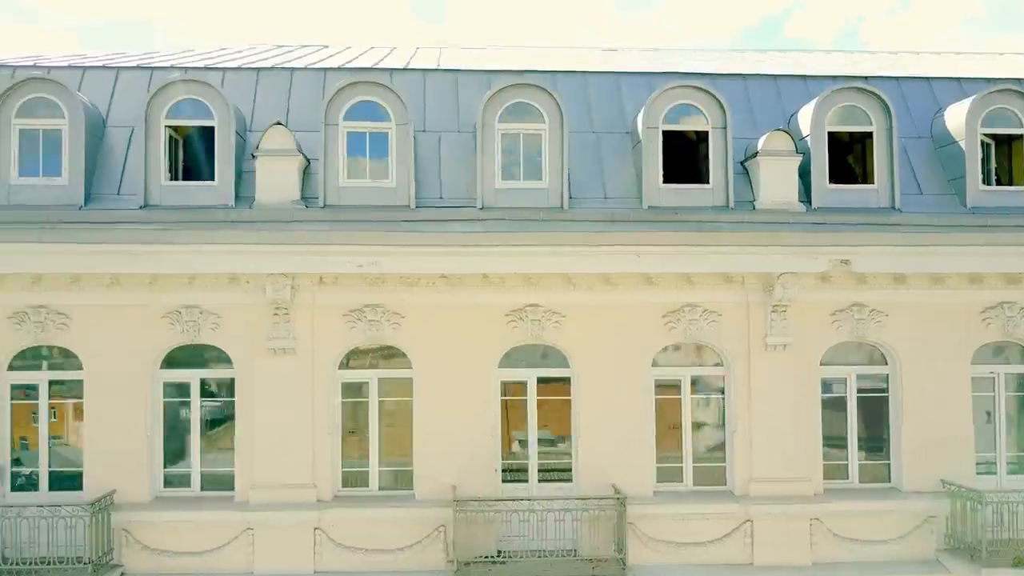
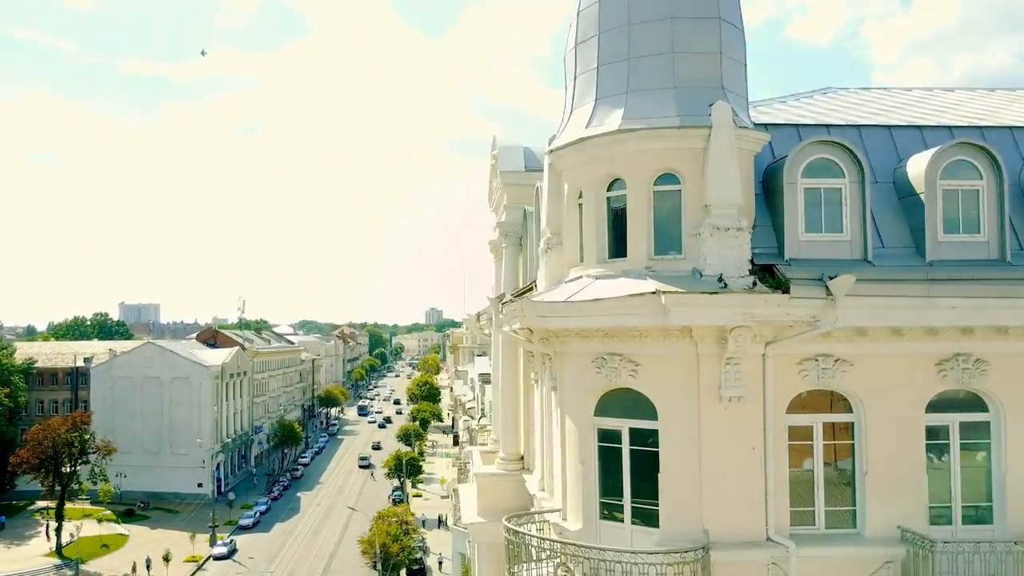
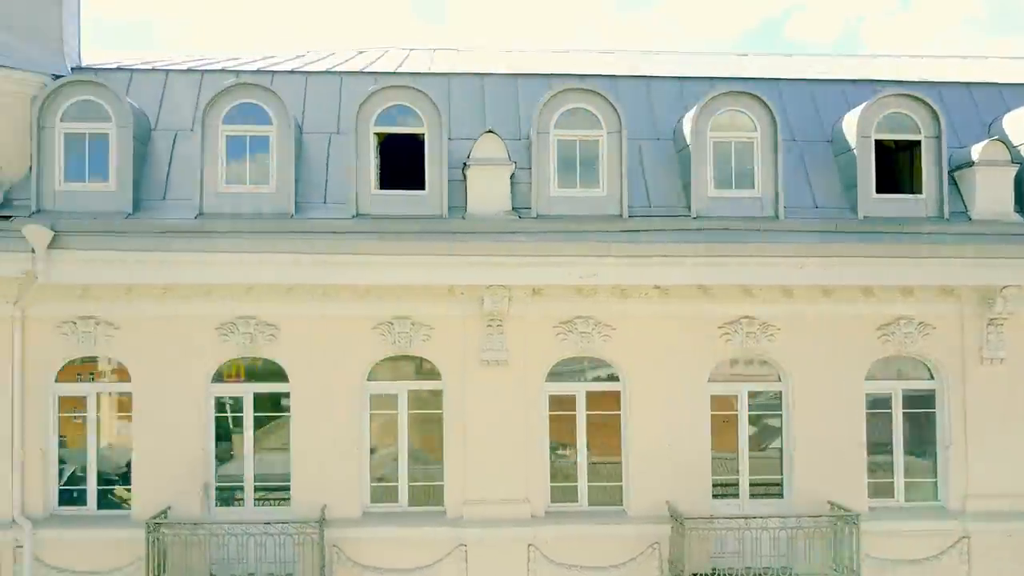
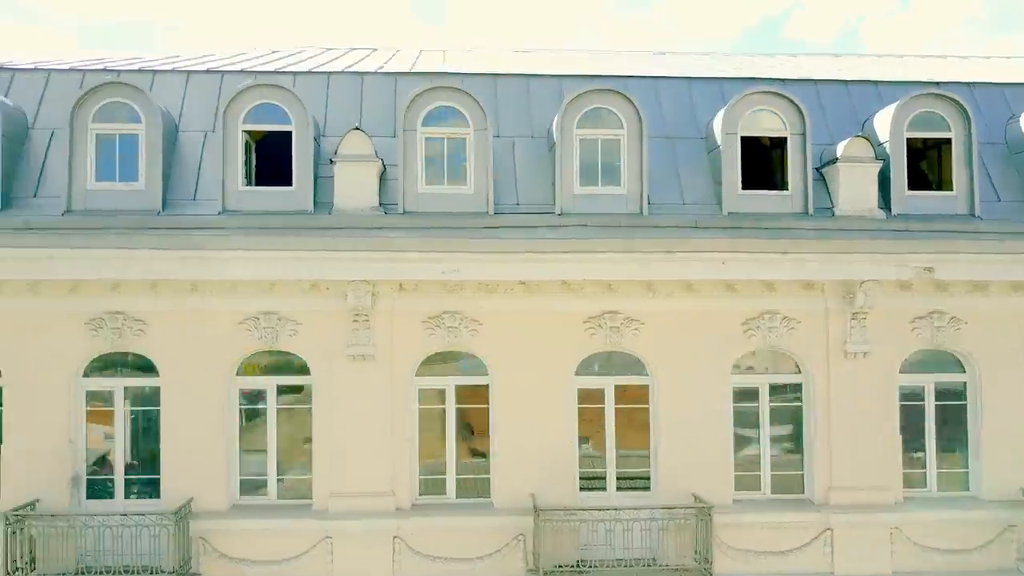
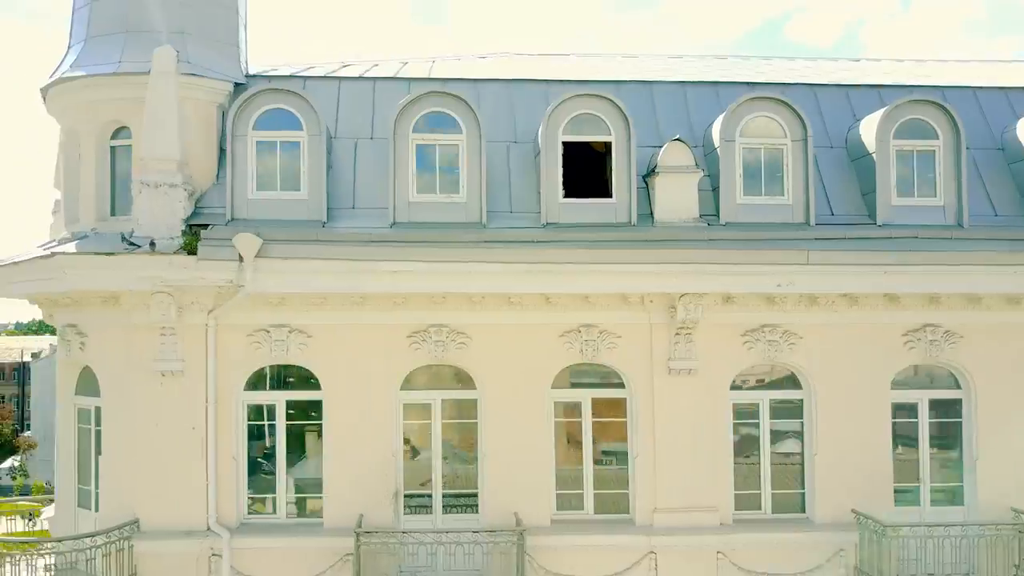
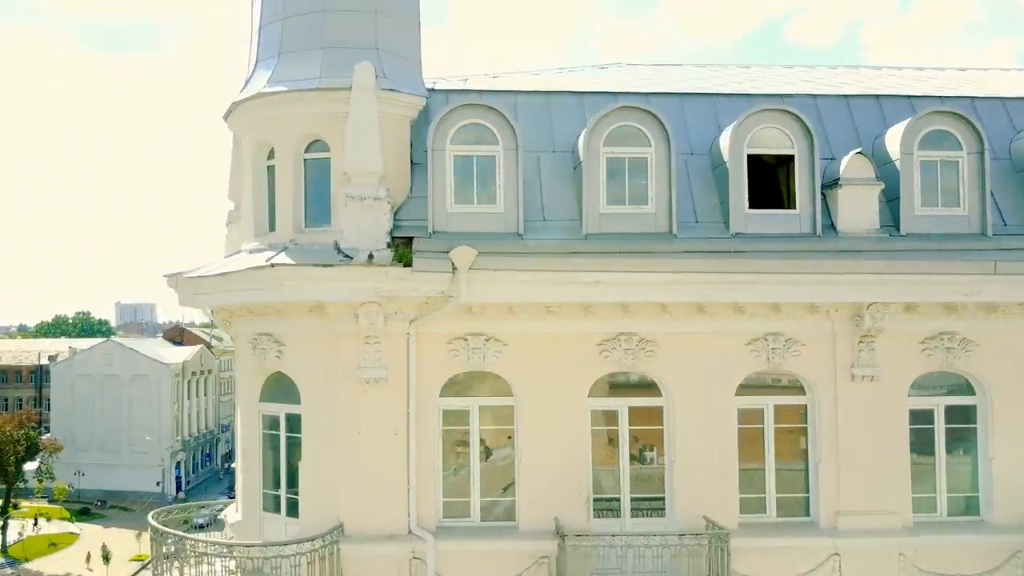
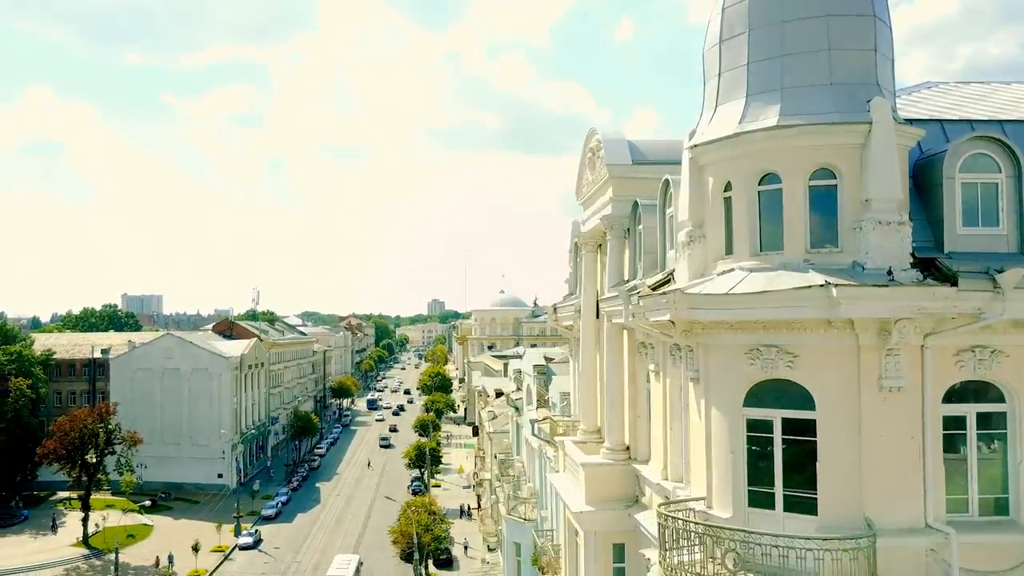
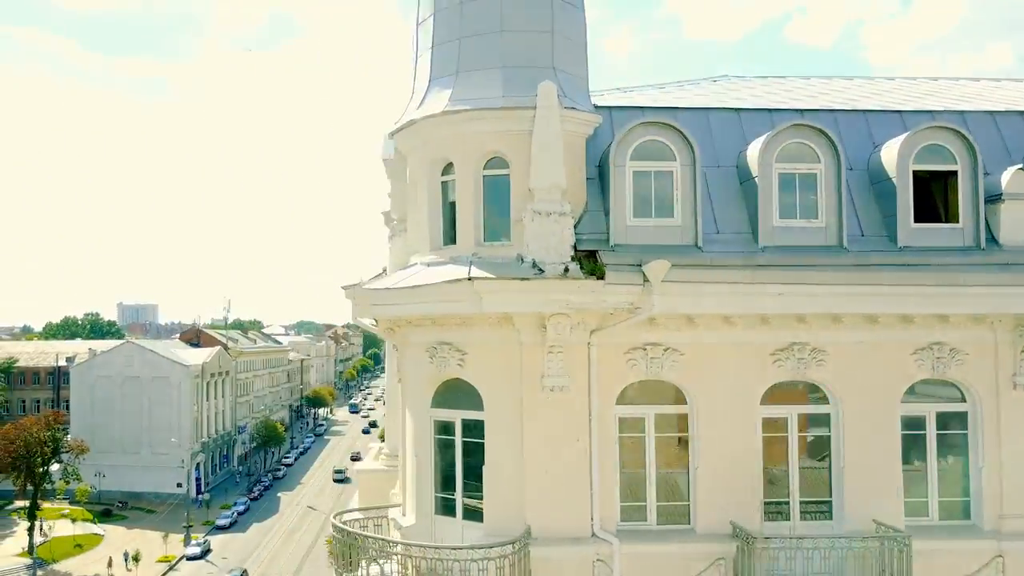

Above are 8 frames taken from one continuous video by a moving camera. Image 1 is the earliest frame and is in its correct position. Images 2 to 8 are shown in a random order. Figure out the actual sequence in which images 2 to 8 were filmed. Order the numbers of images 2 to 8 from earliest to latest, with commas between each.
4, 3, 5, 6, 8, 2, 7
